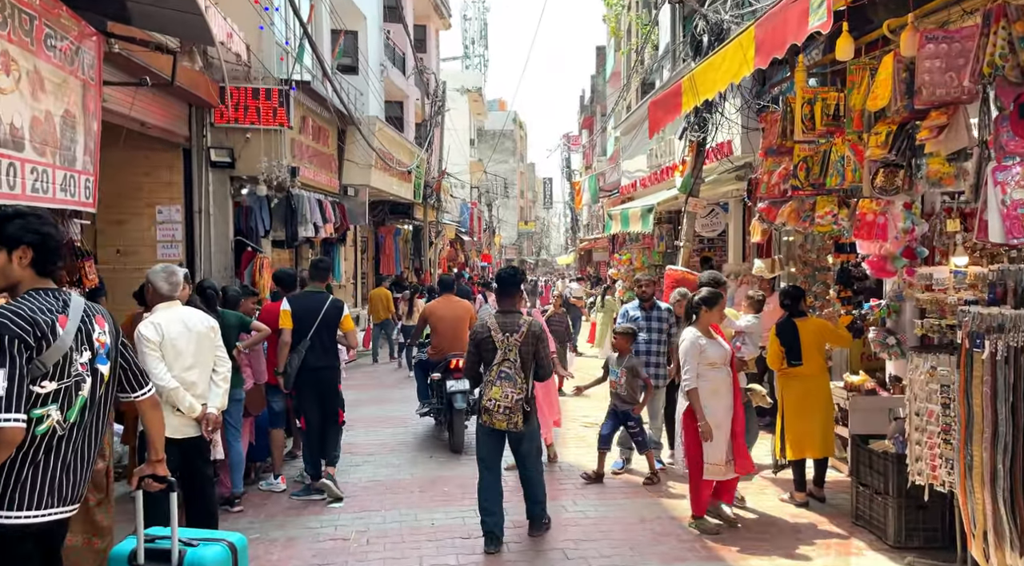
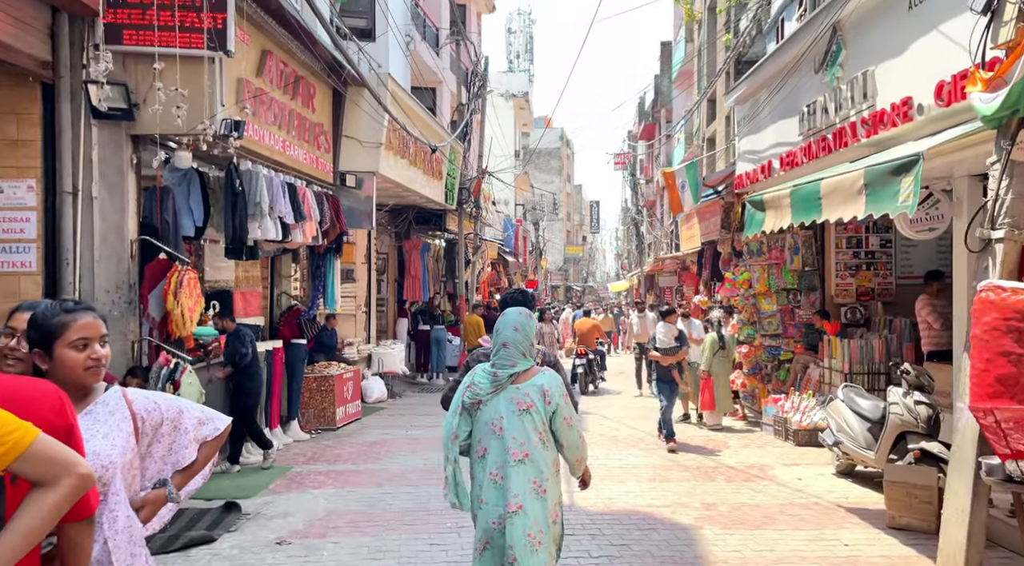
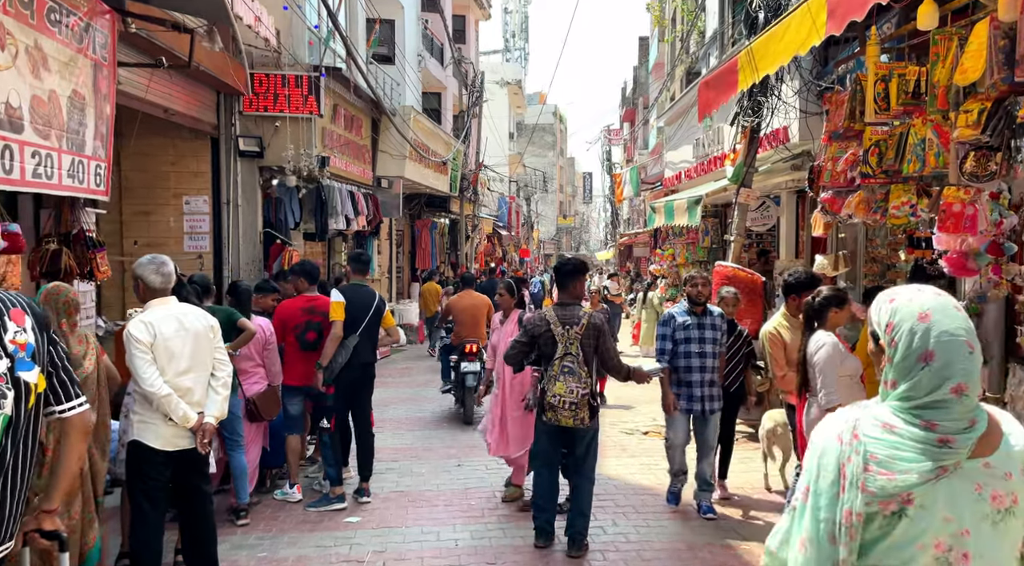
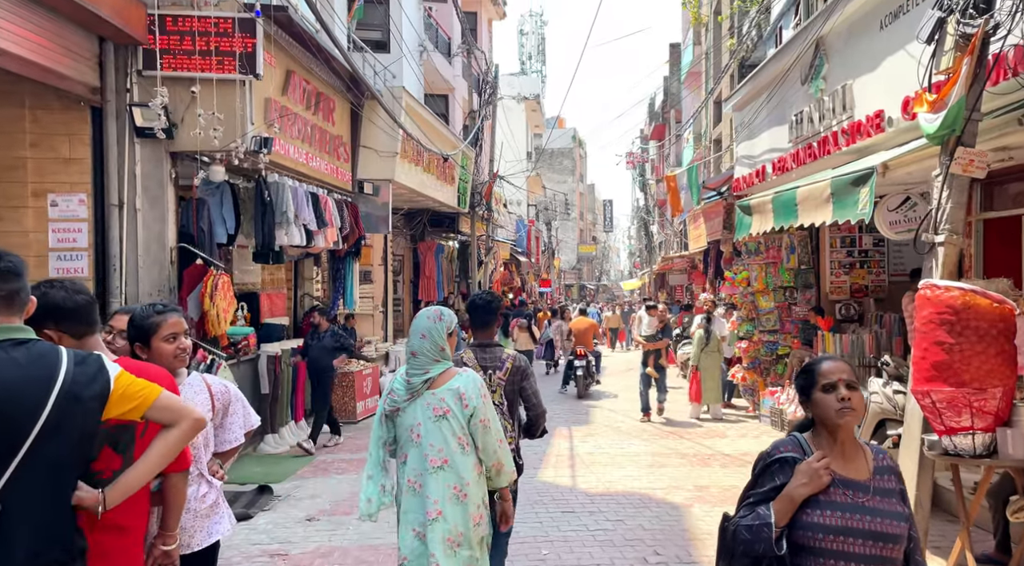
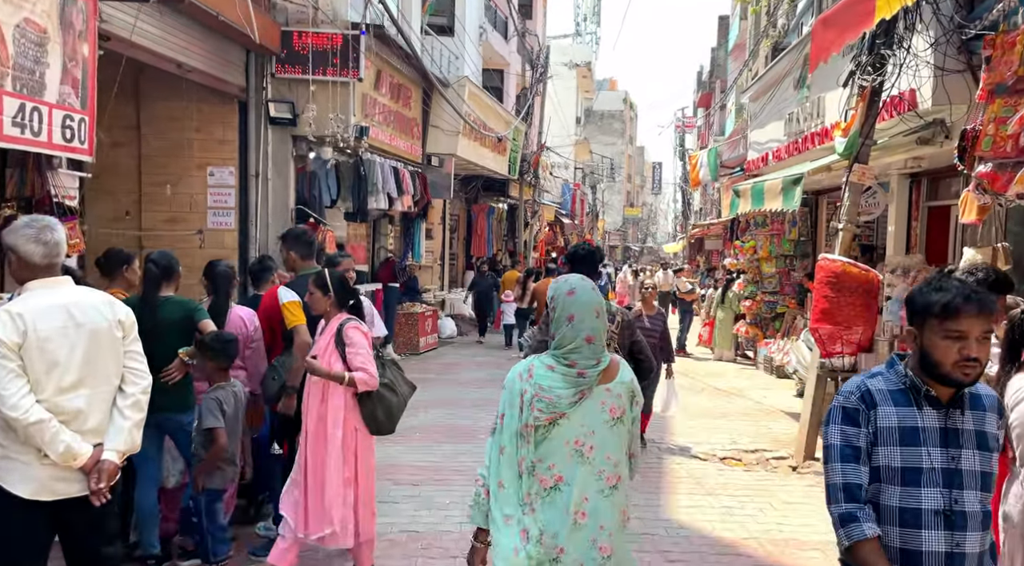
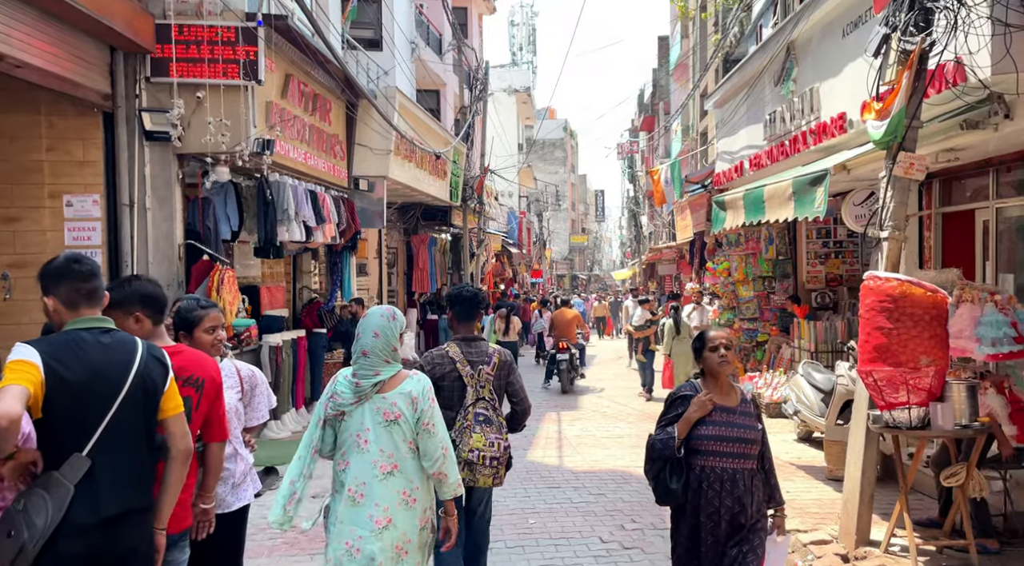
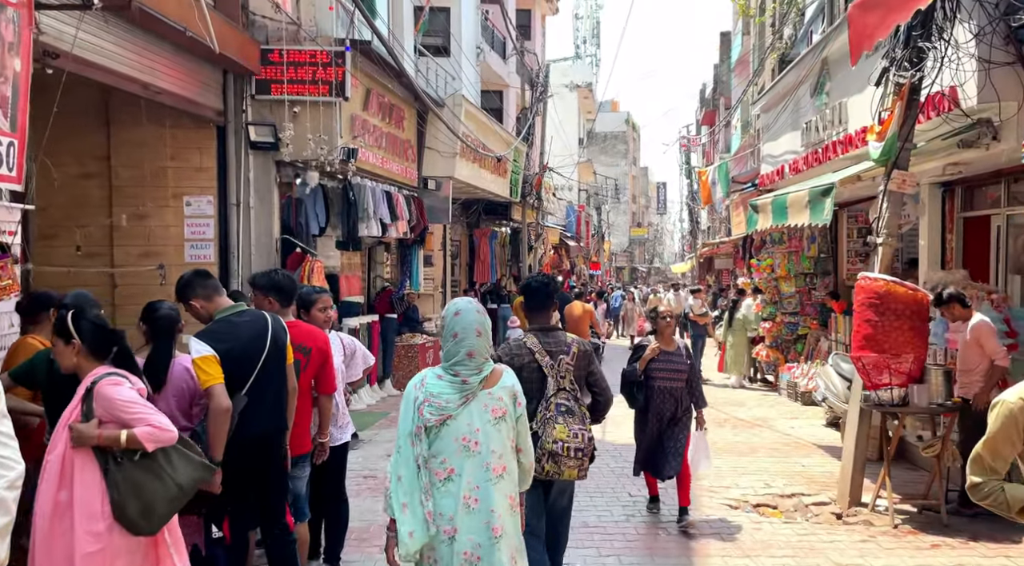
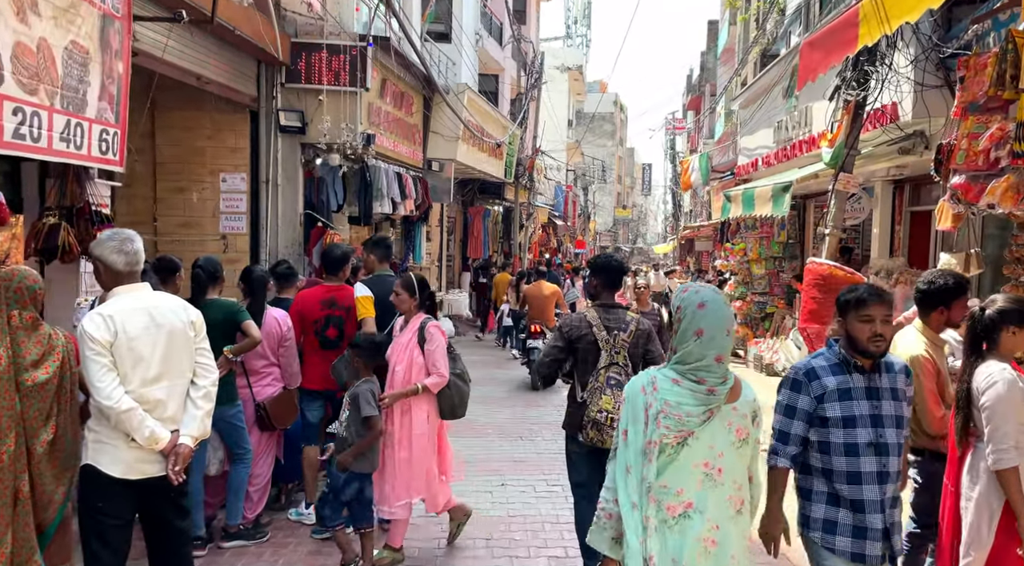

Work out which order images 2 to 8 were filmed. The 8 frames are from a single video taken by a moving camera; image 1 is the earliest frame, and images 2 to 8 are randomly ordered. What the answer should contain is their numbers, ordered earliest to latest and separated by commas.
3, 8, 5, 7, 6, 4, 2
